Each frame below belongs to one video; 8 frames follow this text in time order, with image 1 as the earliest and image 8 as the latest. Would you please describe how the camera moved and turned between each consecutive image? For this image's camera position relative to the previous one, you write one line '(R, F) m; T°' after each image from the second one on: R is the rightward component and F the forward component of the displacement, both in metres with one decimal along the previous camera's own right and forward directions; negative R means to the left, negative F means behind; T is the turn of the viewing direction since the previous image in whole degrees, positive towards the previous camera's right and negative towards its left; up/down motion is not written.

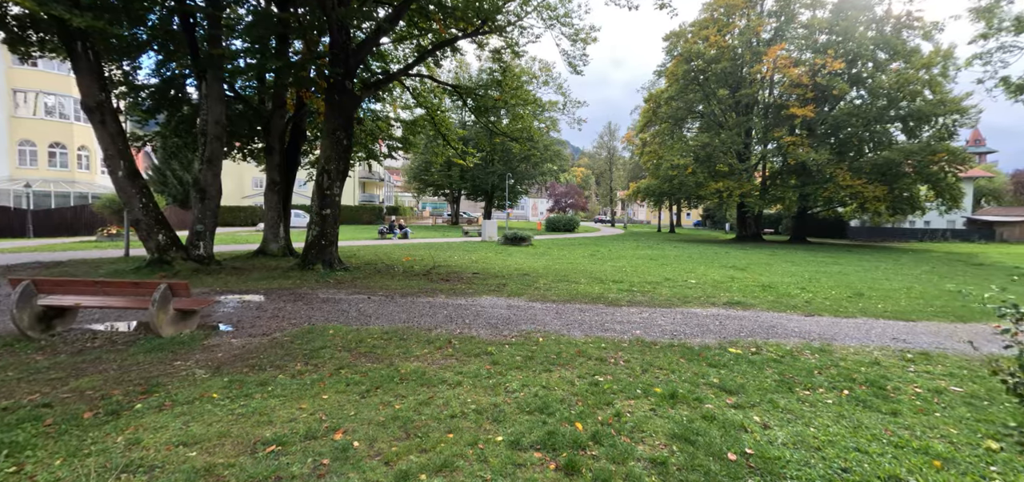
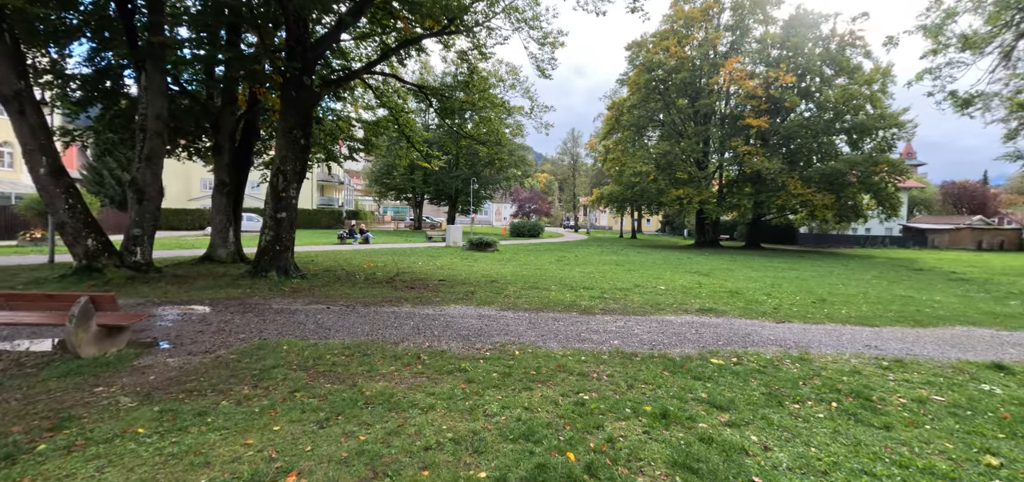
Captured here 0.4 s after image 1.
(-0.1, +0.3) m; +5°
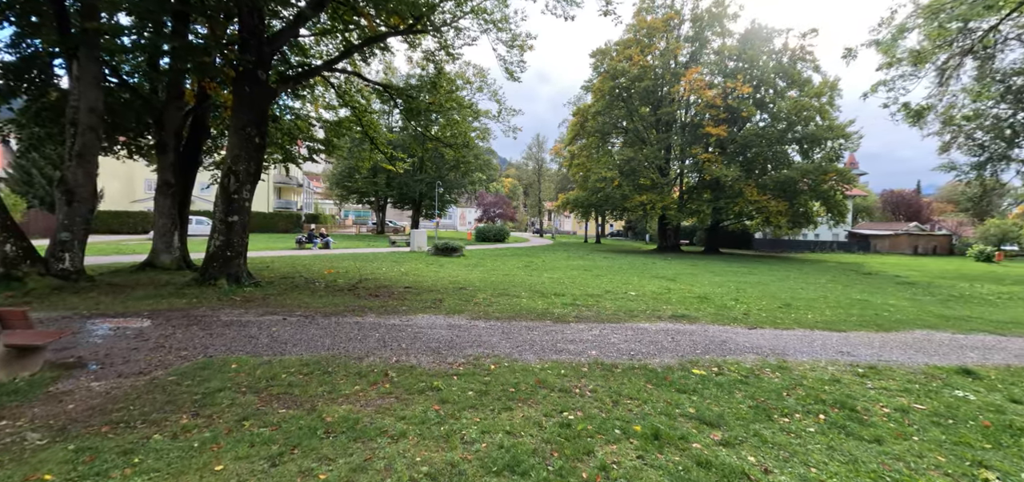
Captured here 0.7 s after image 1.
(-0.1, +0.3) m; +4°
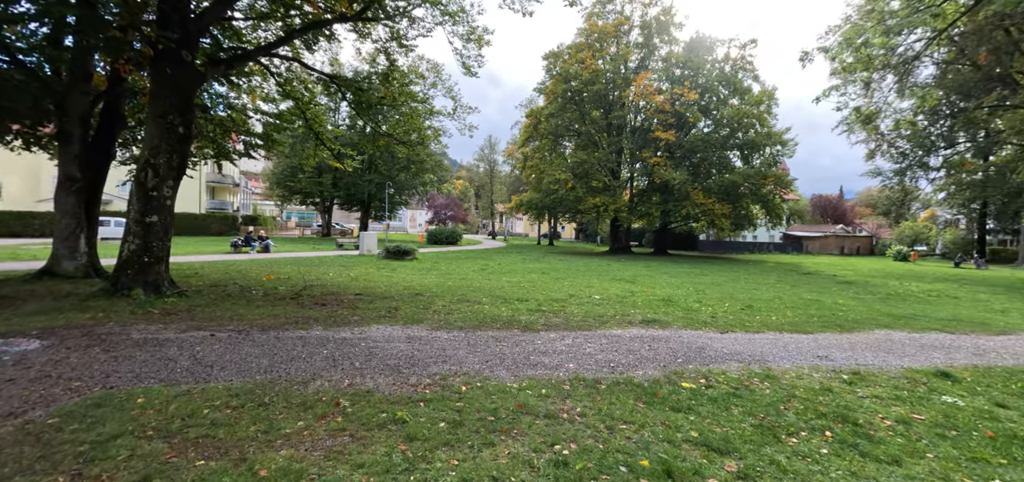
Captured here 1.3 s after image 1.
(-0.2, +0.5) m; +6°
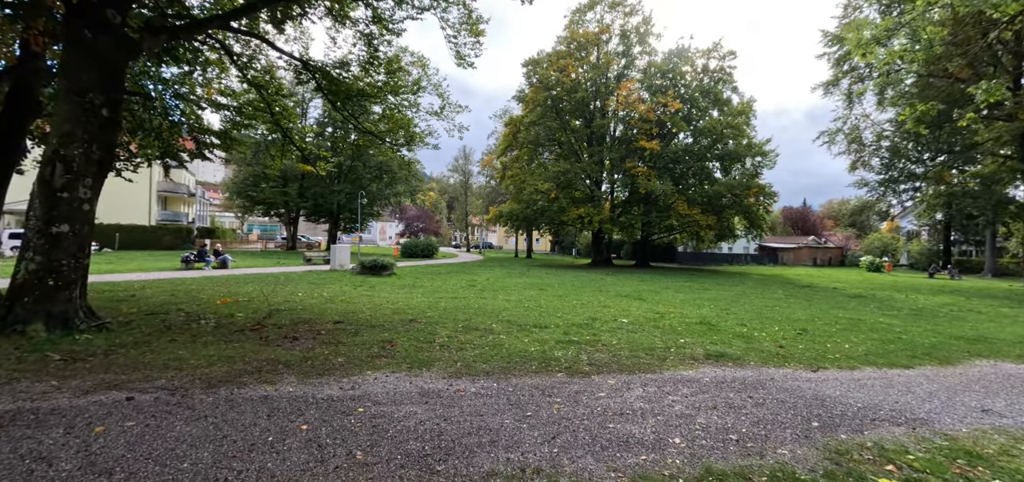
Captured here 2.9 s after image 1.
(-0.8, +1.6) m; +4°
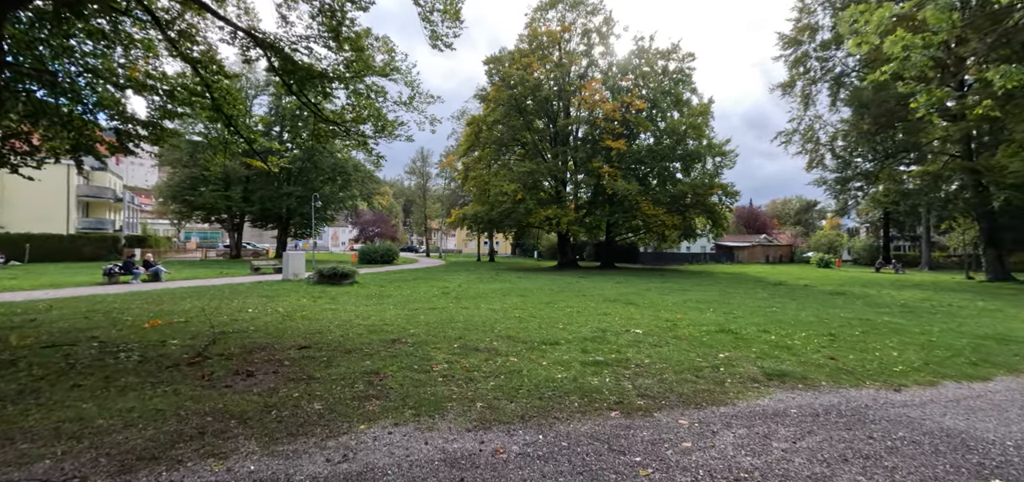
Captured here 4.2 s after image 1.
(-0.7, +1.2) m; +6°
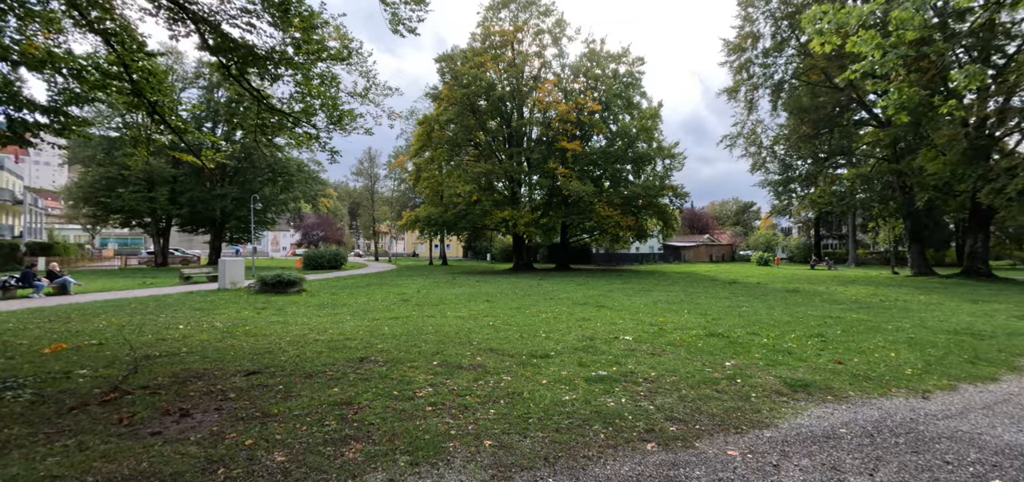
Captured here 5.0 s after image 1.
(-0.5, +0.7) m; +6°
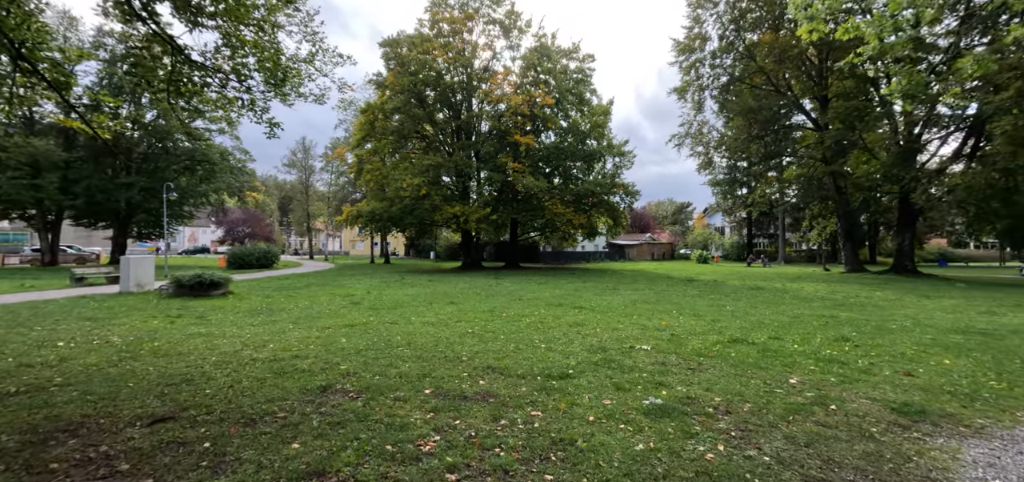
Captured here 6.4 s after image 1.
(-0.7, +1.4) m; +8°
